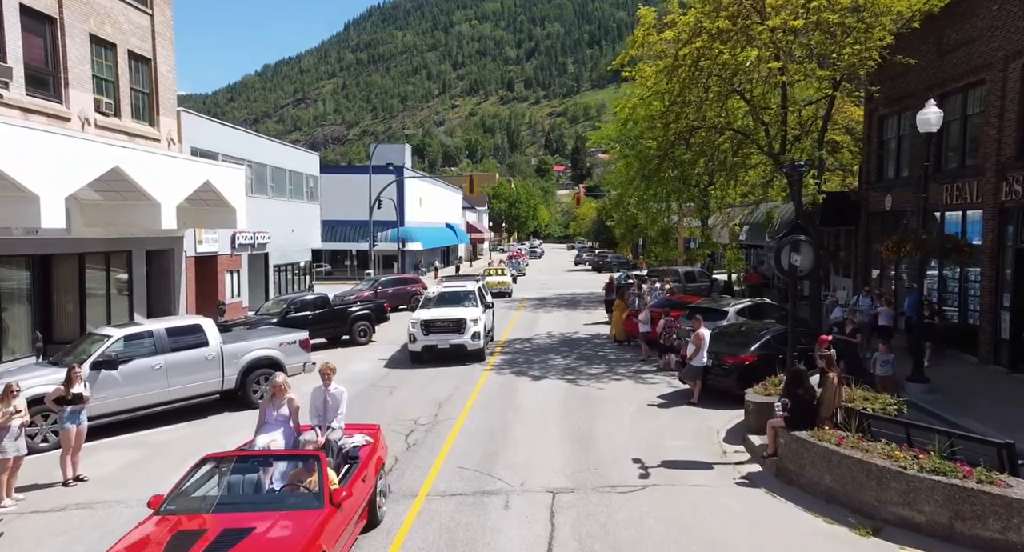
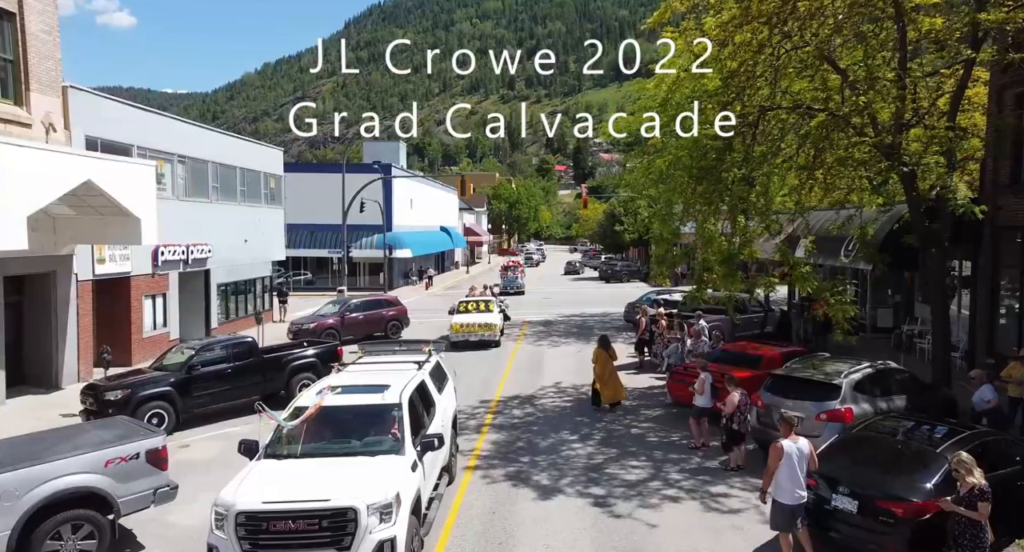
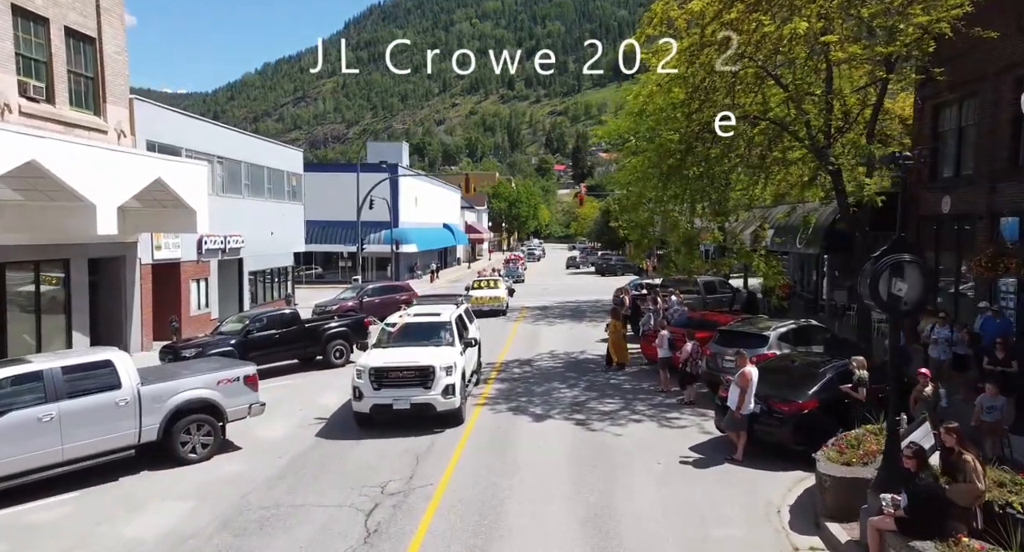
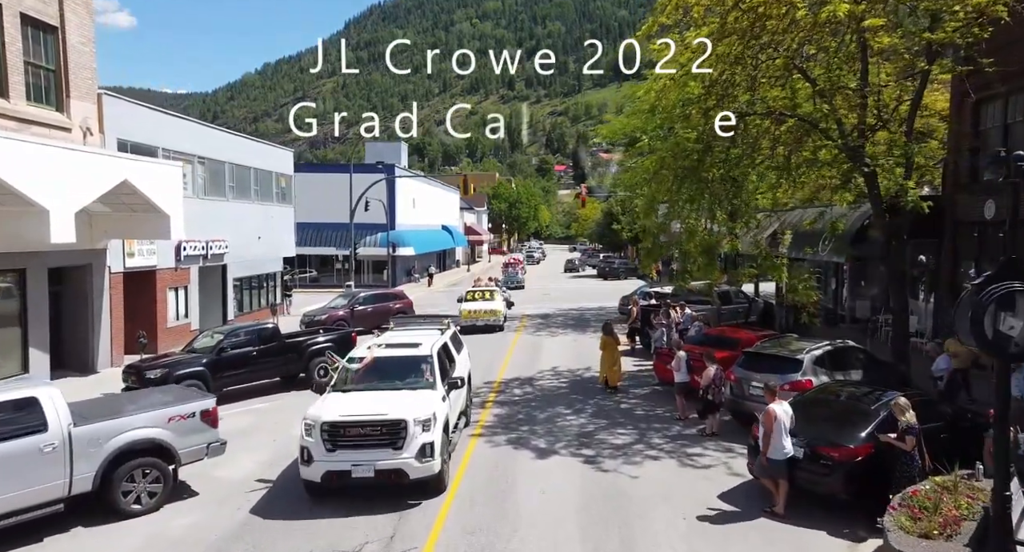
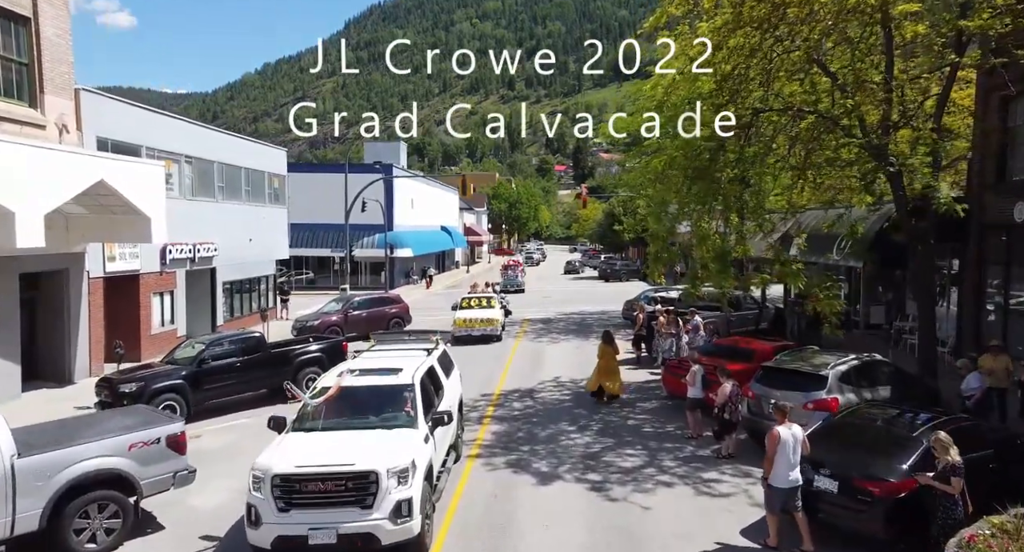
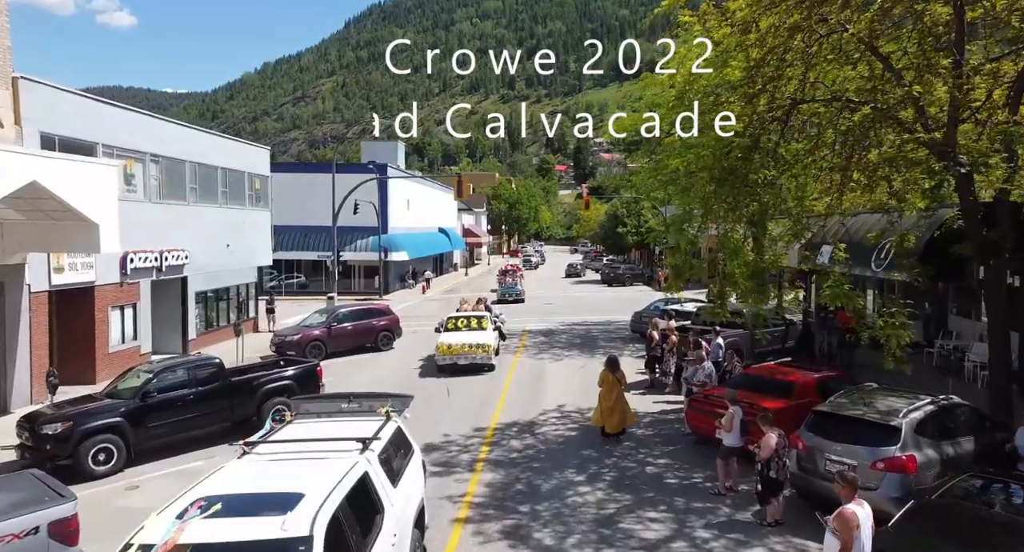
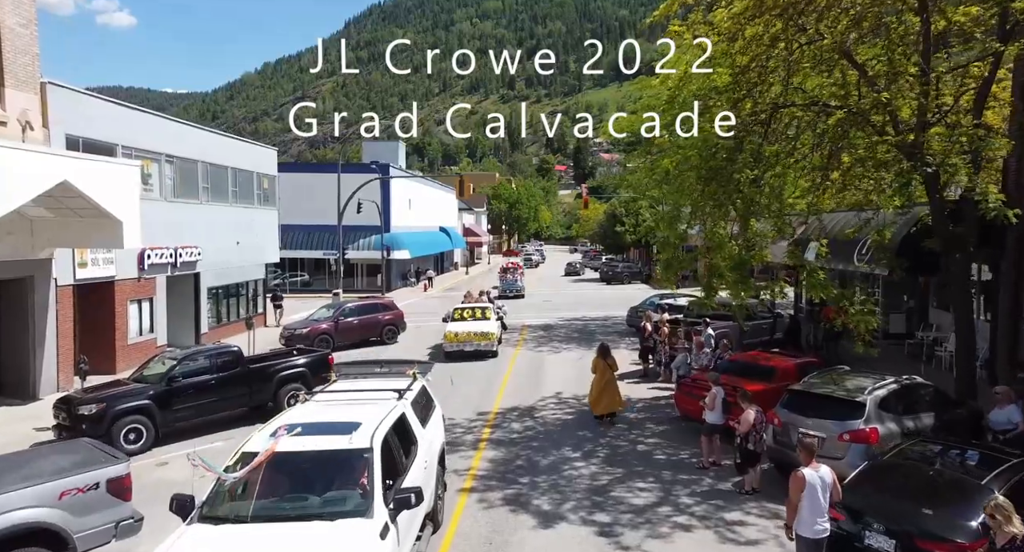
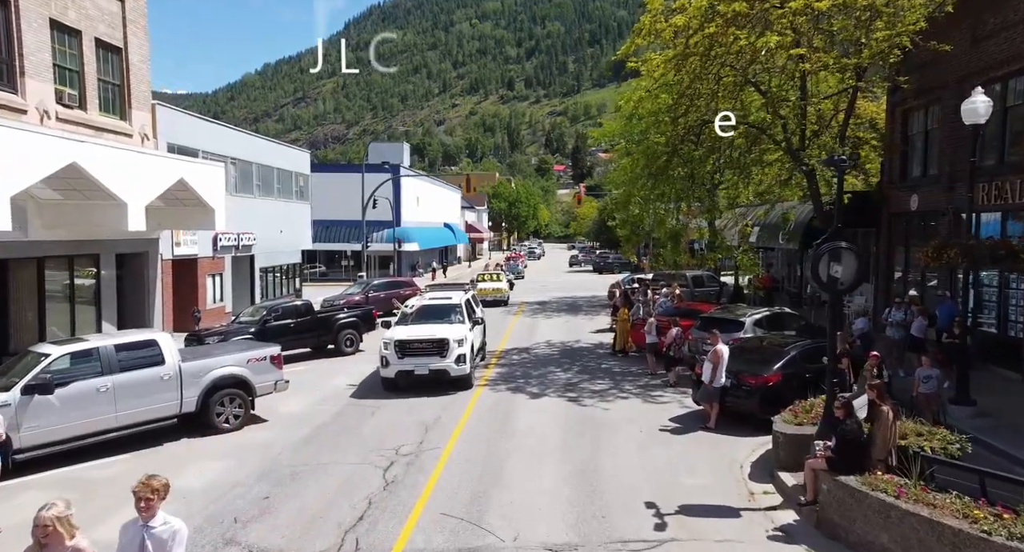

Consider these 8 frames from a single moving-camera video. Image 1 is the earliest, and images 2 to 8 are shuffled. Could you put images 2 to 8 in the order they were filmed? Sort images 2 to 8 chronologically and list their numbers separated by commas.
8, 3, 4, 5, 2, 7, 6
